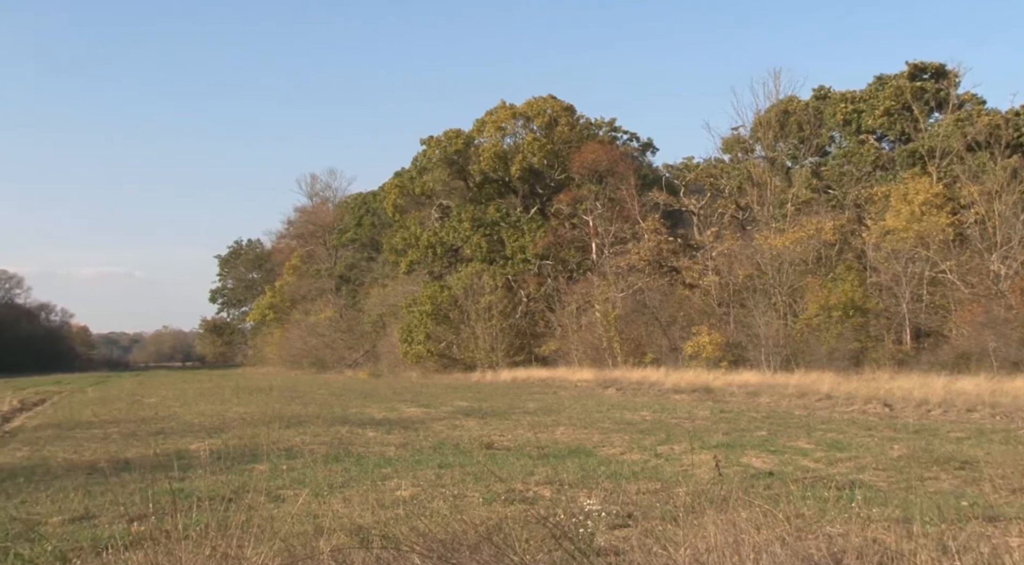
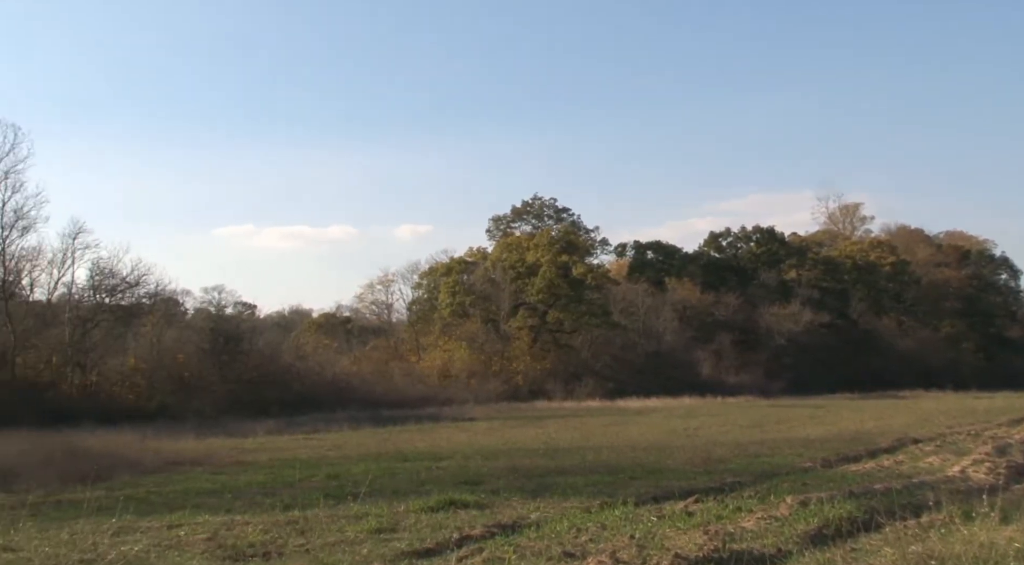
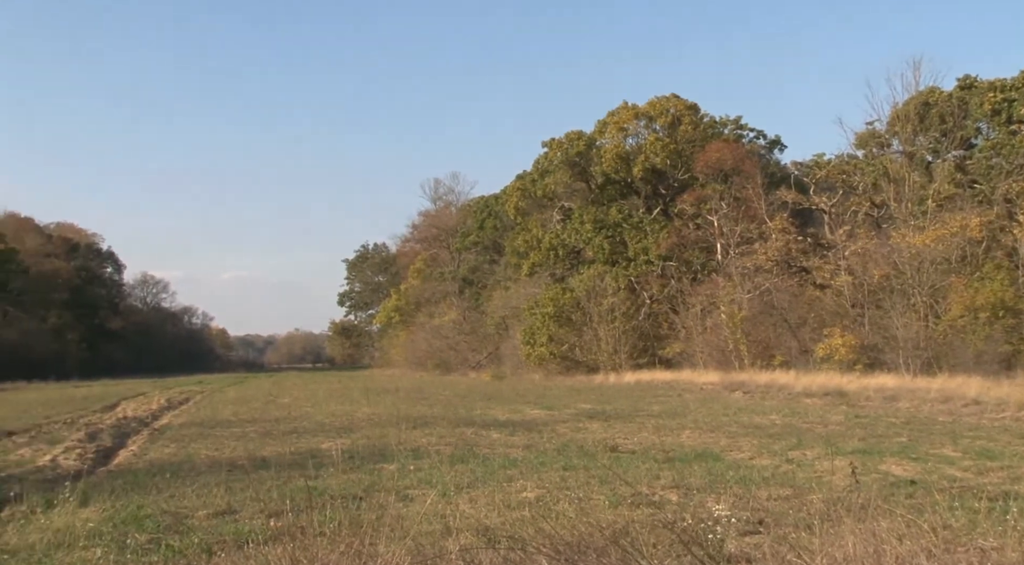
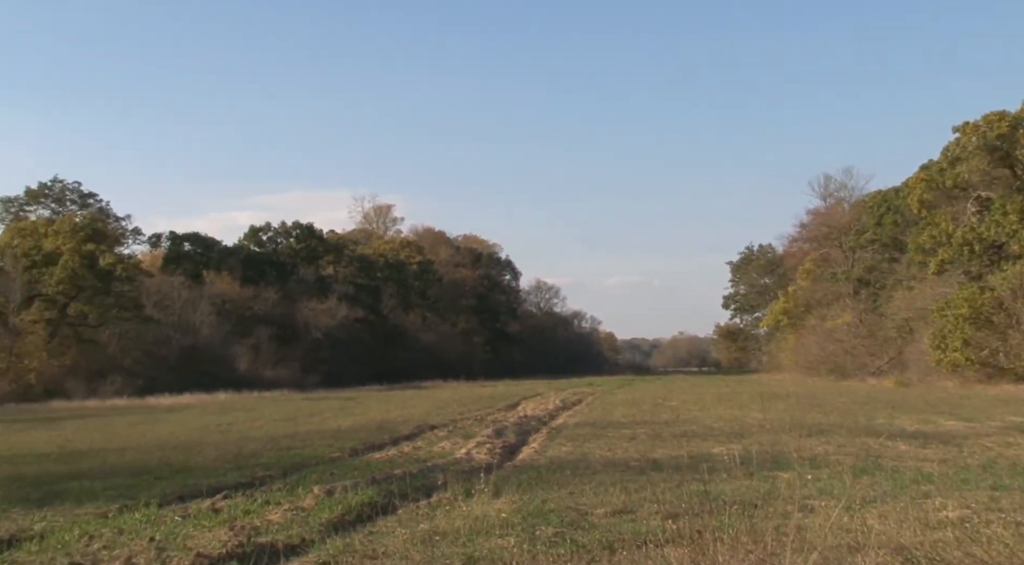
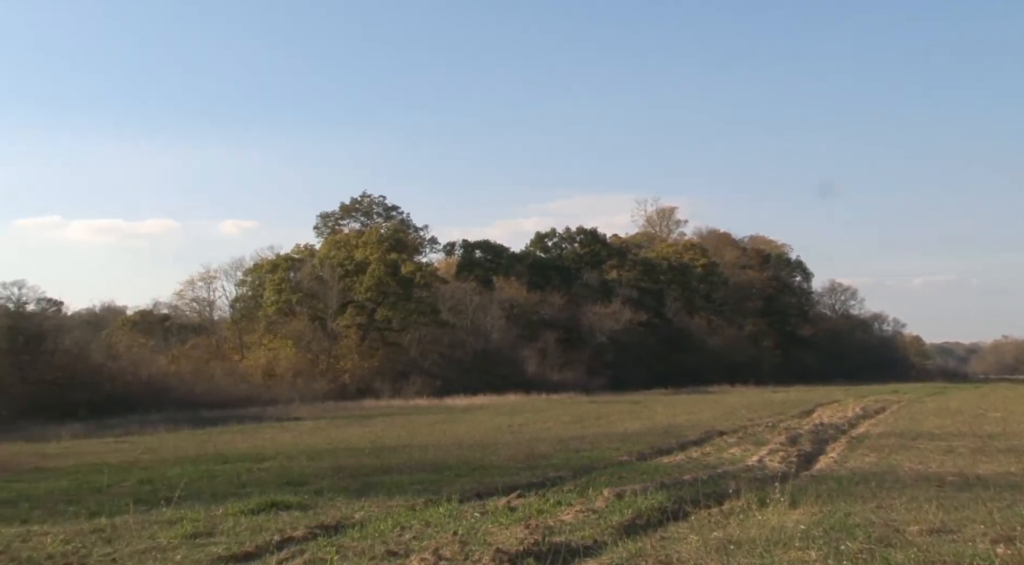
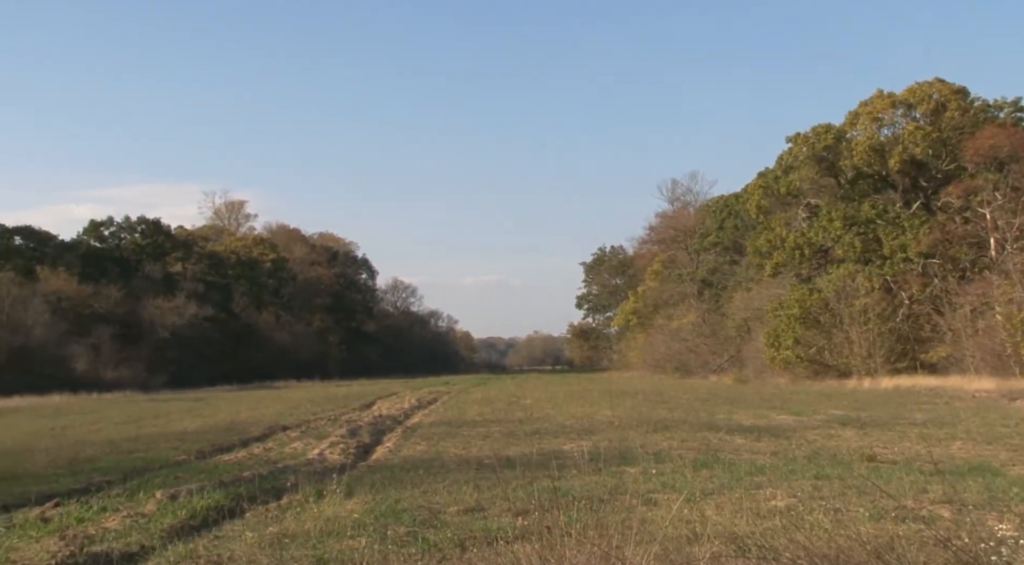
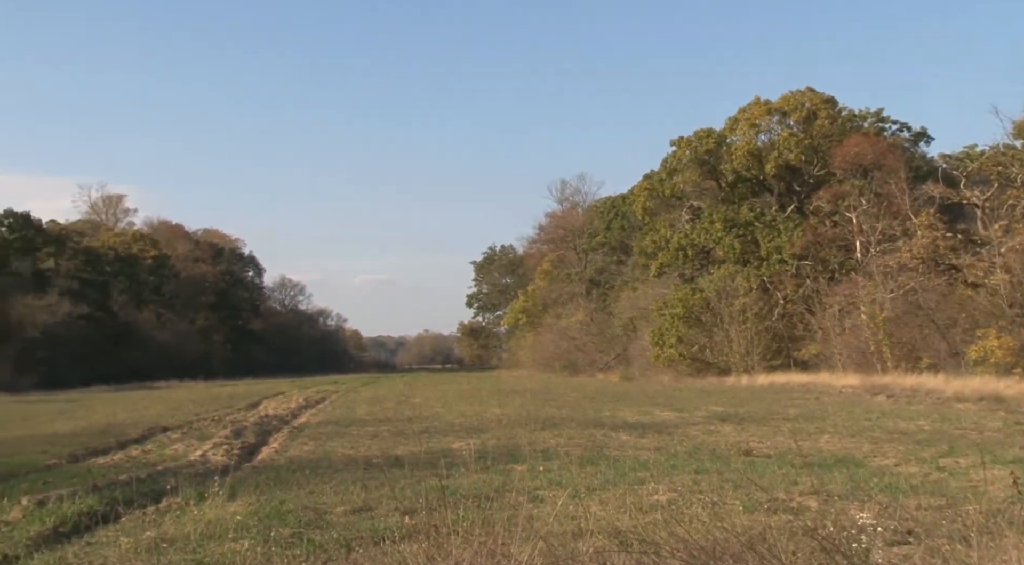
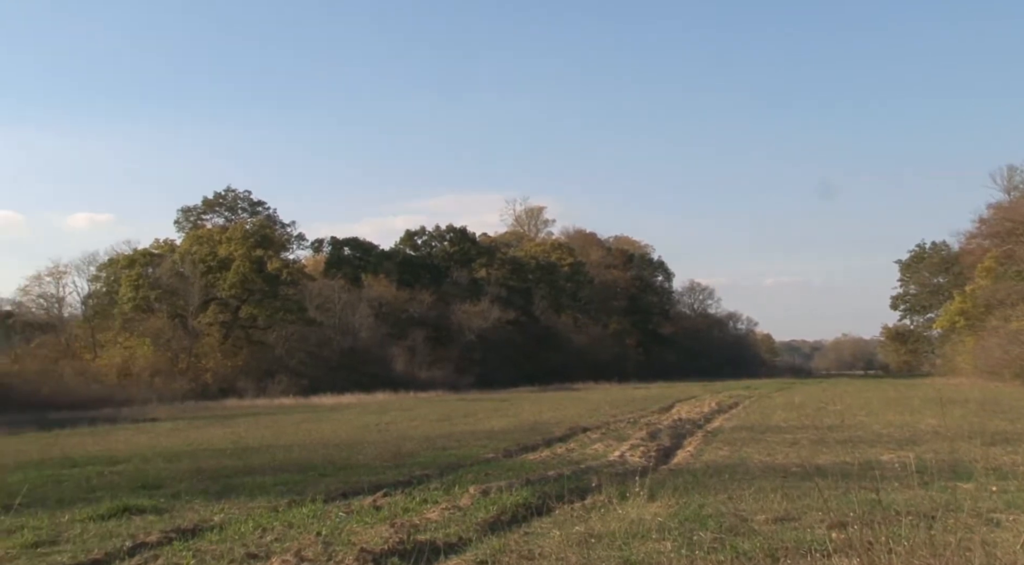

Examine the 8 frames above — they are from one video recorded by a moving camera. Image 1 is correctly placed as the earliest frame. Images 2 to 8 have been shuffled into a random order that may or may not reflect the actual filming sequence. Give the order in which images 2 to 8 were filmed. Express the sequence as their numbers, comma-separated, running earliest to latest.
3, 7, 6, 4, 8, 5, 2
